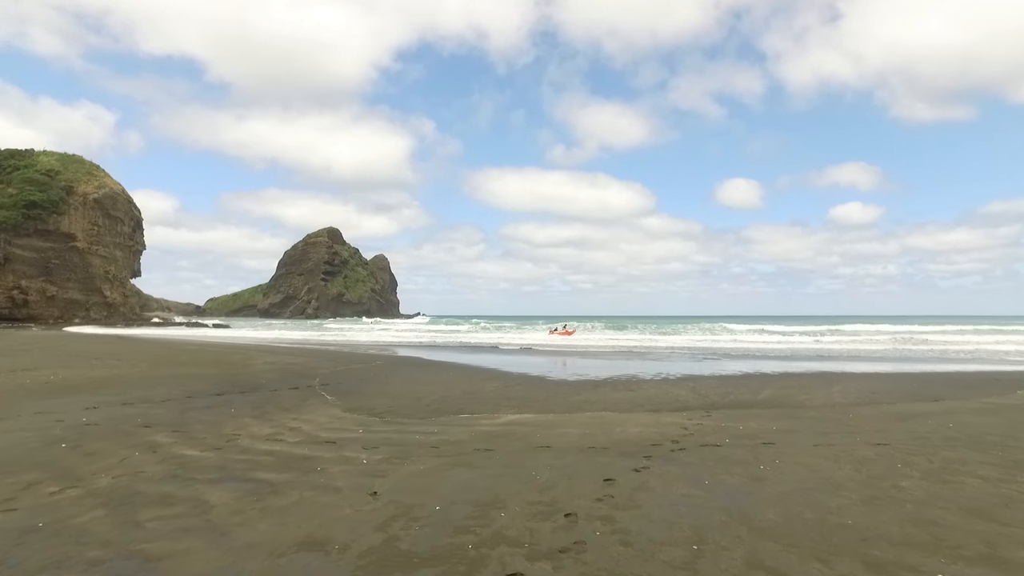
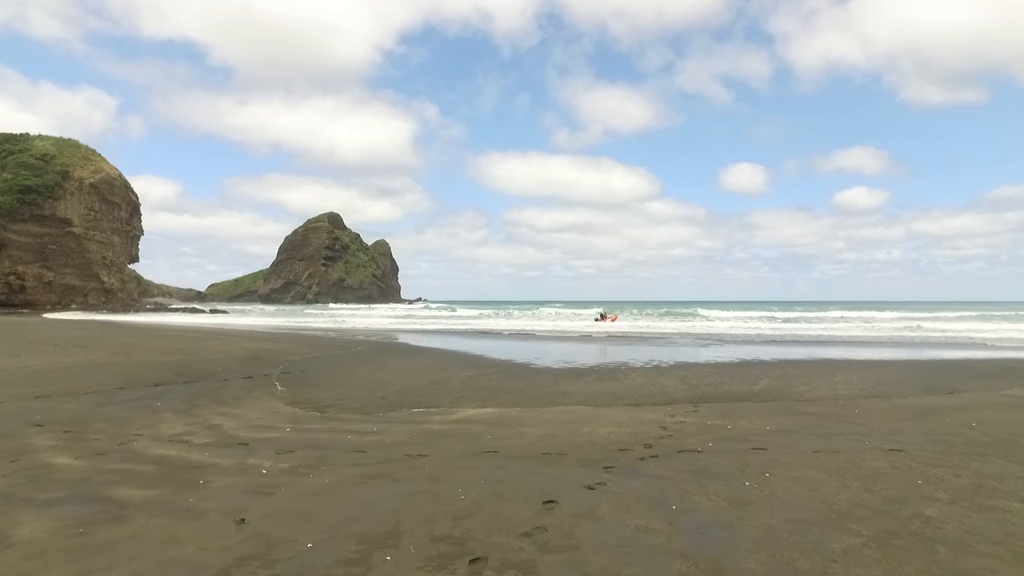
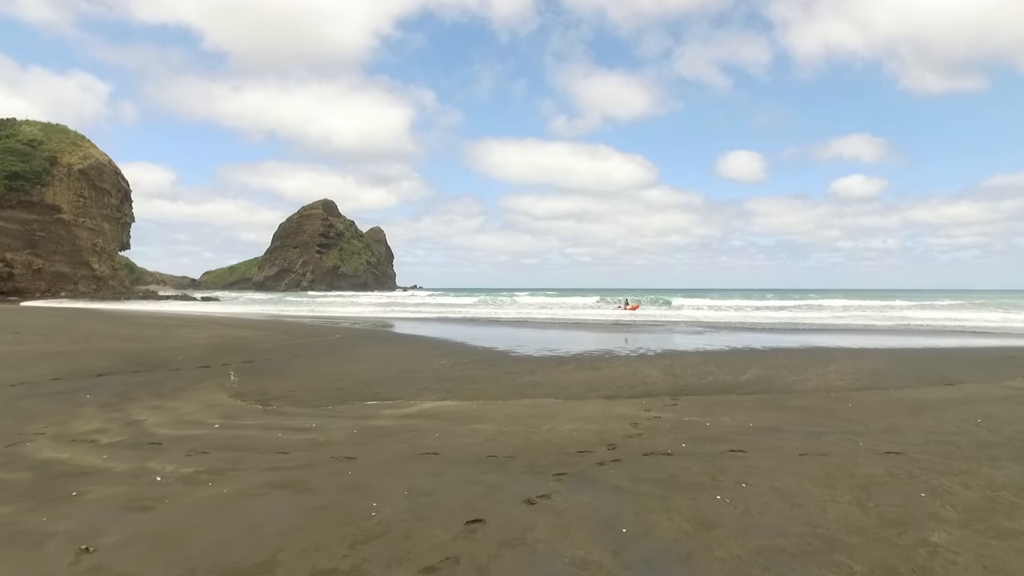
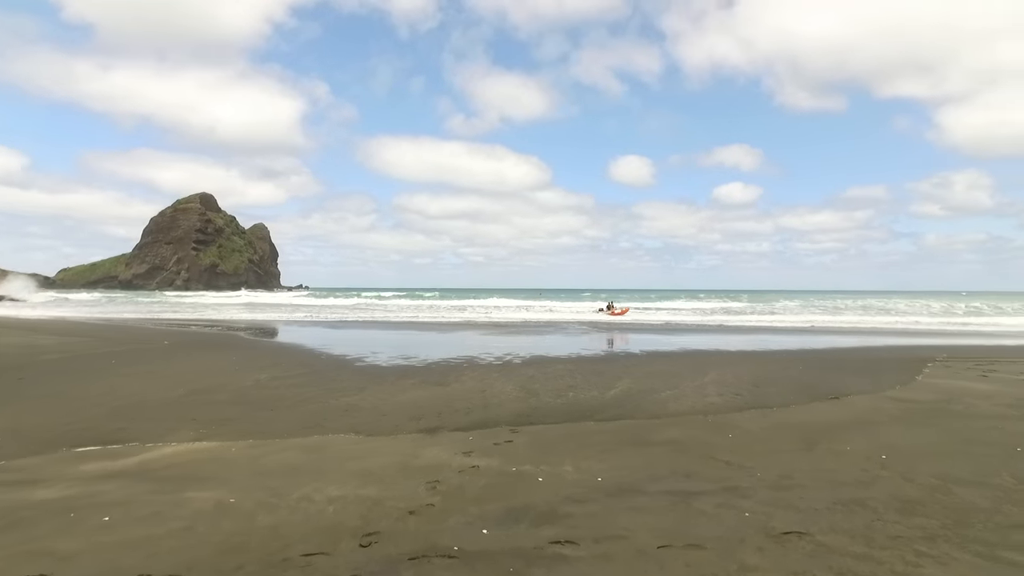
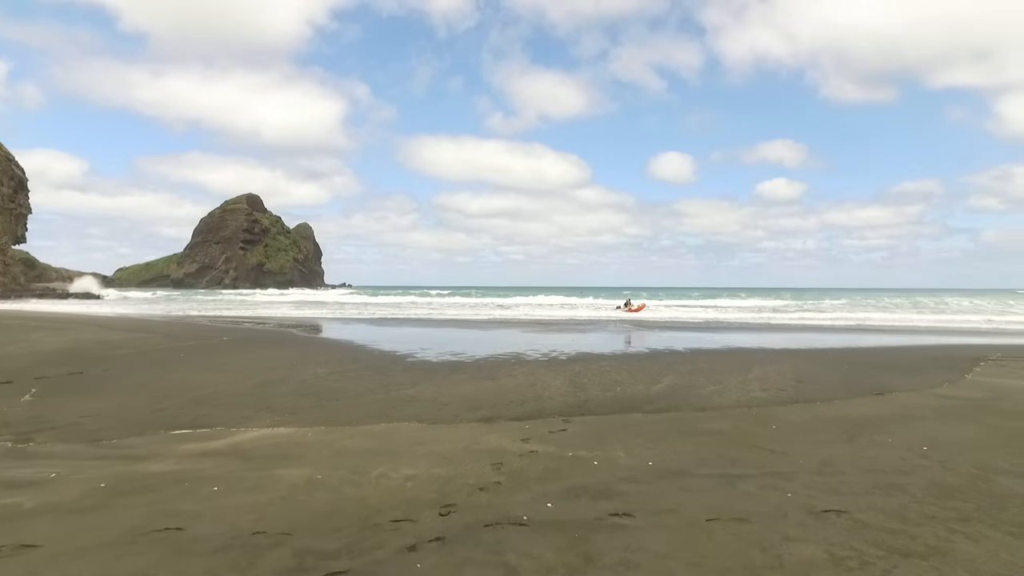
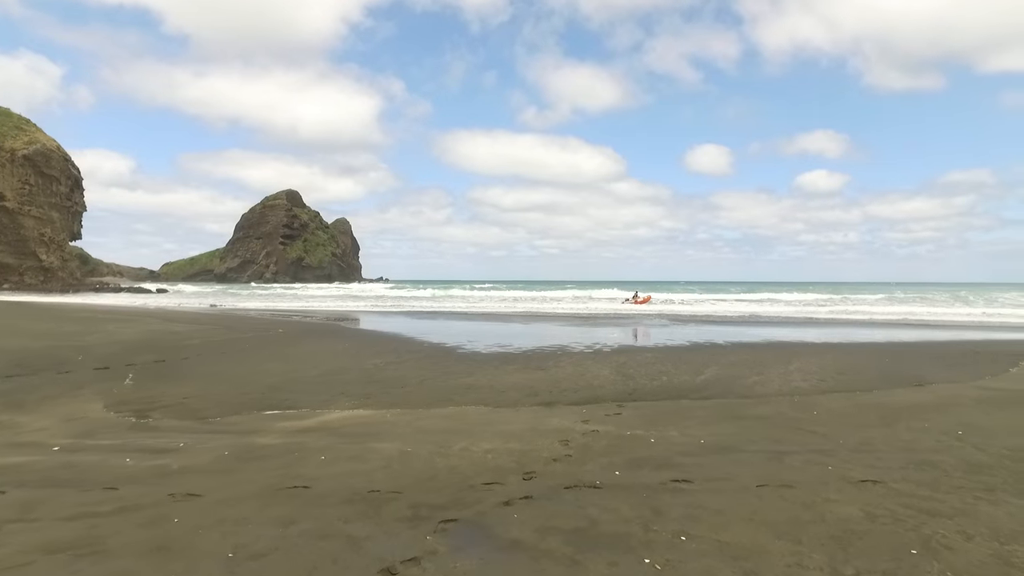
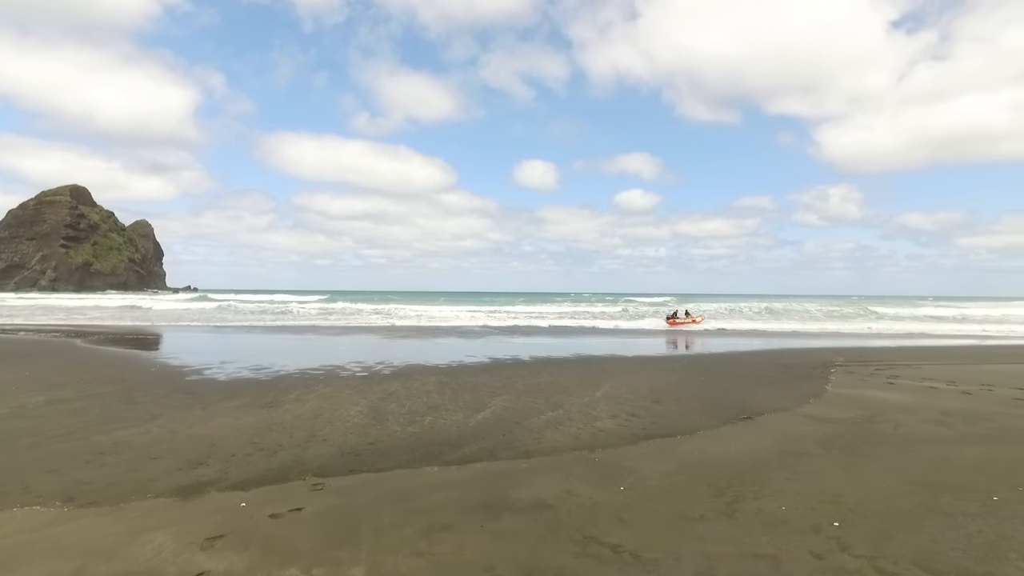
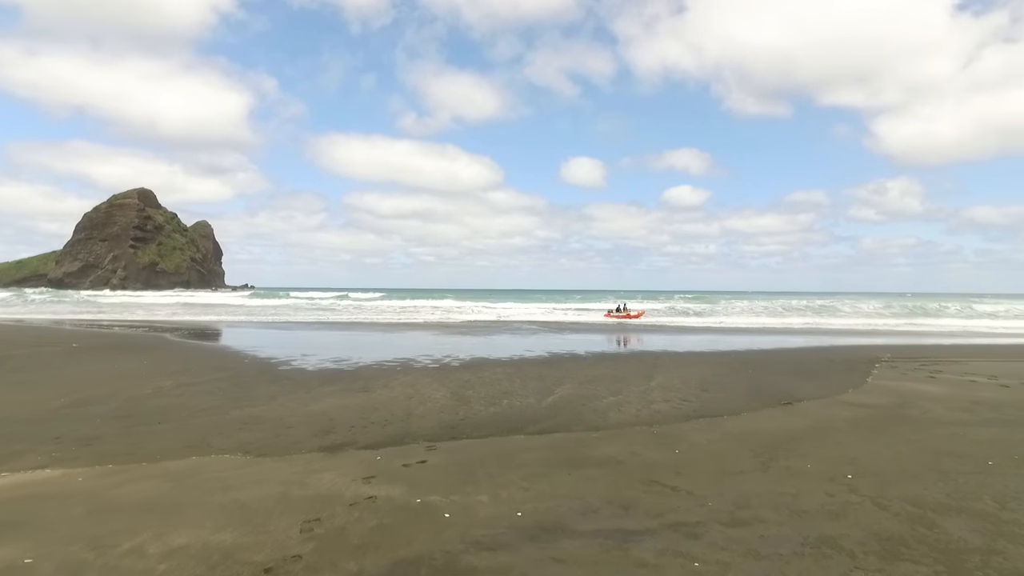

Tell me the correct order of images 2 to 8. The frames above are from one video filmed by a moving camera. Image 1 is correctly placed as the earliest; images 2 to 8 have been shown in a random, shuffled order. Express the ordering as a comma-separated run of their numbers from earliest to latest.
2, 3, 6, 5, 4, 8, 7
